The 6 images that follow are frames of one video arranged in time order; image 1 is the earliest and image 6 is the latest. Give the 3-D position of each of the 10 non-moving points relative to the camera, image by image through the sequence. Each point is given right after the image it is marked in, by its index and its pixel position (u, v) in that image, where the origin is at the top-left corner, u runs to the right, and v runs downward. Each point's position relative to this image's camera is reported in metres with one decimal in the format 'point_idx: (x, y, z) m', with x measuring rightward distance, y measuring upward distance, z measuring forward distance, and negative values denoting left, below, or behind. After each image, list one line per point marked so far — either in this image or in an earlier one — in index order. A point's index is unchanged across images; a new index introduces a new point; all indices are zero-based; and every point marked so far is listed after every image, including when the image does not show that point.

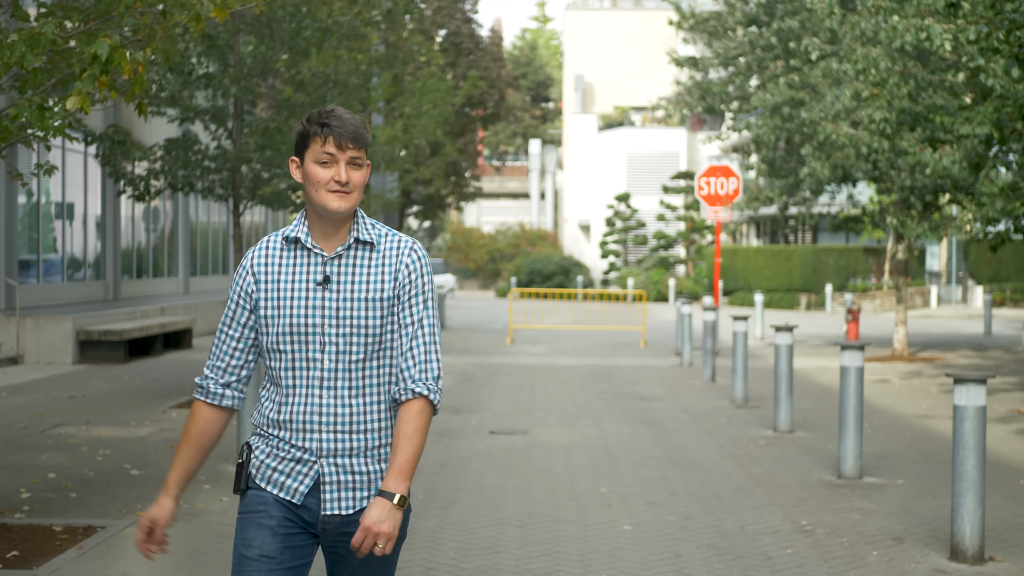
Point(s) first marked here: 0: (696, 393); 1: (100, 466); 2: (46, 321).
0: (+2.3, -1.3, +15.6) m
1: (-3.0, -1.3, +9.4) m
2: (-6.7, -0.5, +18.2) m
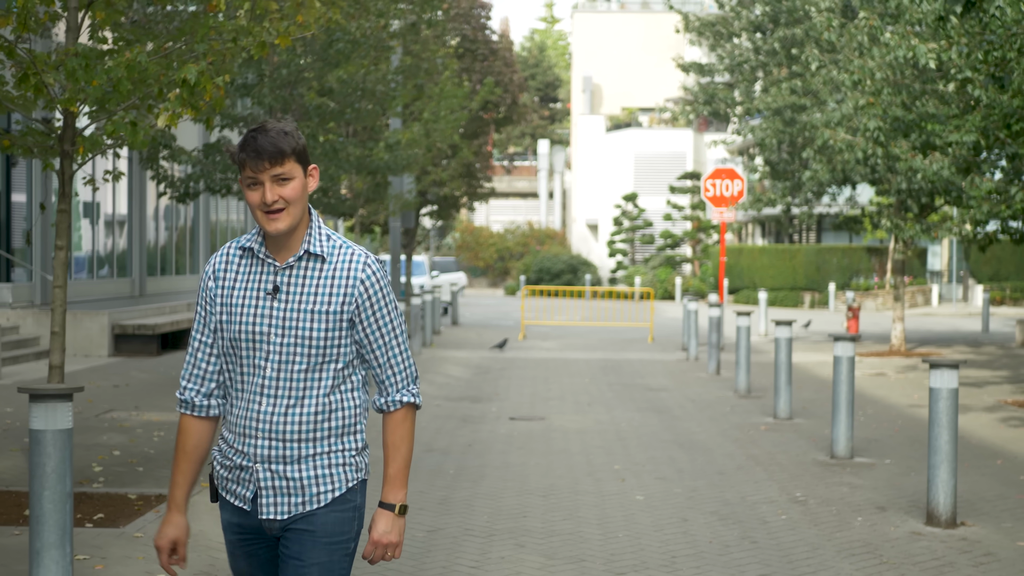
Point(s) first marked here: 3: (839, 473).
0: (+2.5, -1.3, +16.5) m
1: (-2.9, -1.3, +10.4) m
2: (-6.5, -0.4, +19.2) m
3: (+2.5, -1.4, +9.6) m
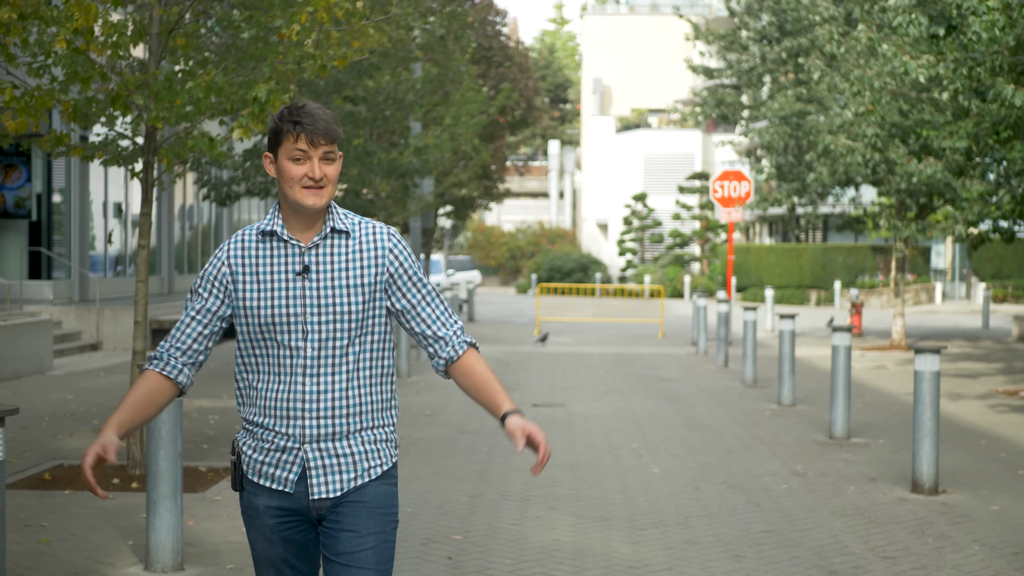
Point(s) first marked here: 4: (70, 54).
0: (+2.7, -1.2, +17.5) m
1: (-2.6, -1.2, +11.4) m
2: (-6.2, -0.4, +20.2) m
3: (+2.7, -1.3, +10.6) m
4: (-2.8, +1.5, +8.1) m
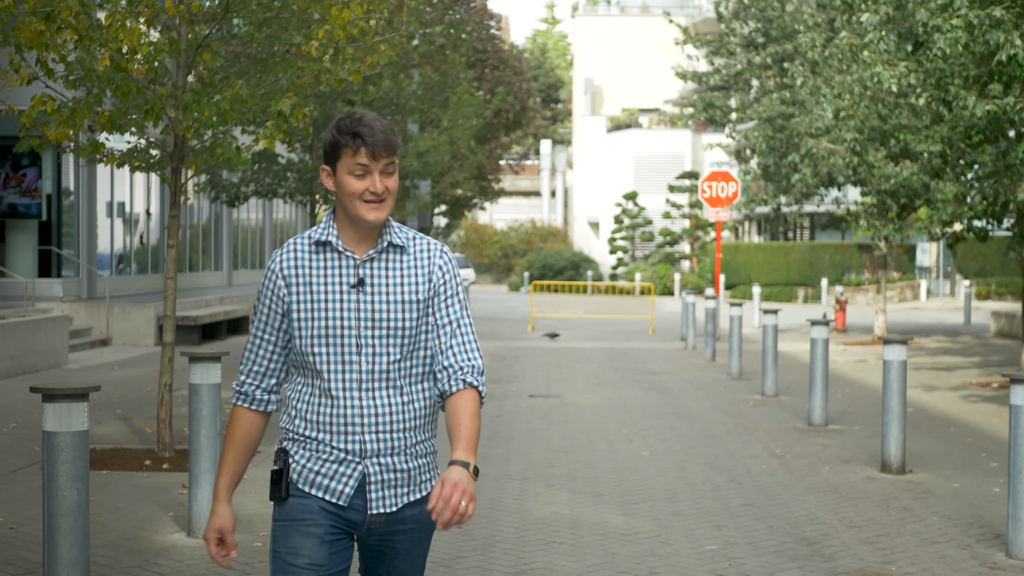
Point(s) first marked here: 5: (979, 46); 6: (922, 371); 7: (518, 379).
0: (+2.7, -1.2, +18.3) m
1: (-2.6, -1.2, +12.1) m
2: (-6.2, -0.3, +20.9) m
3: (+2.7, -1.3, +11.4) m
4: (-2.7, +1.5, +8.8) m
5: (+4.0, +2.1, +10.9) m
6: (+5.8, -1.2, +18.0) m
7: (+0.1, -1.2, +16.7) m
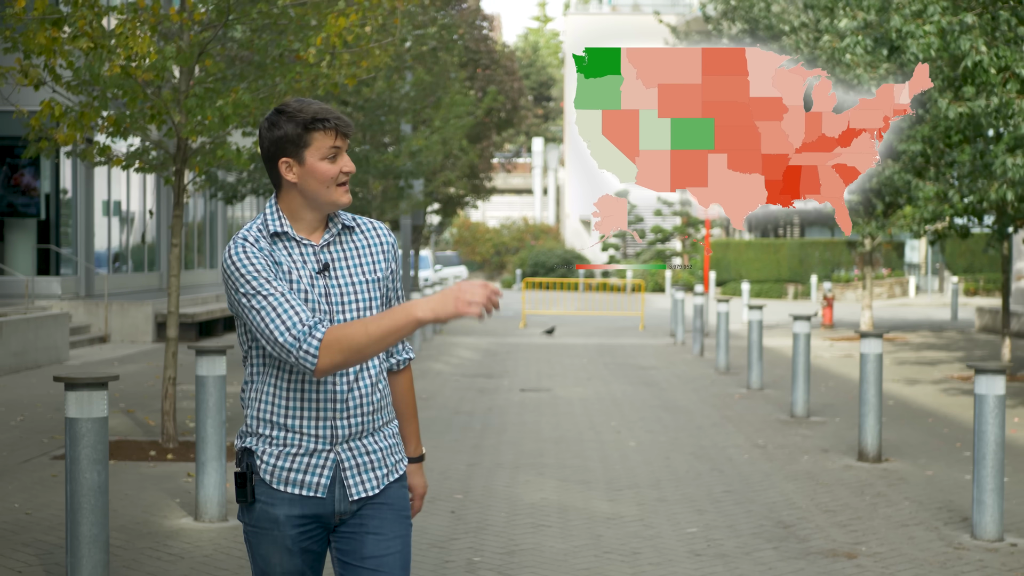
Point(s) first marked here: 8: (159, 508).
0: (+2.6, -1.1, +18.7) m
1: (-2.7, -1.2, +12.4) m
2: (-6.4, -0.3, +21.2) m
3: (+2.6, -1.3, +11.7) m
4: (-2.8, +1.5, +9.1) m
5: (+3.9, +2.1, +11.3) m
6: (+5.7, -1.1, +18.4) m
7: (0.0, -1.1, +17.1) m
8: (-2.1, -1.3, +7.7) m
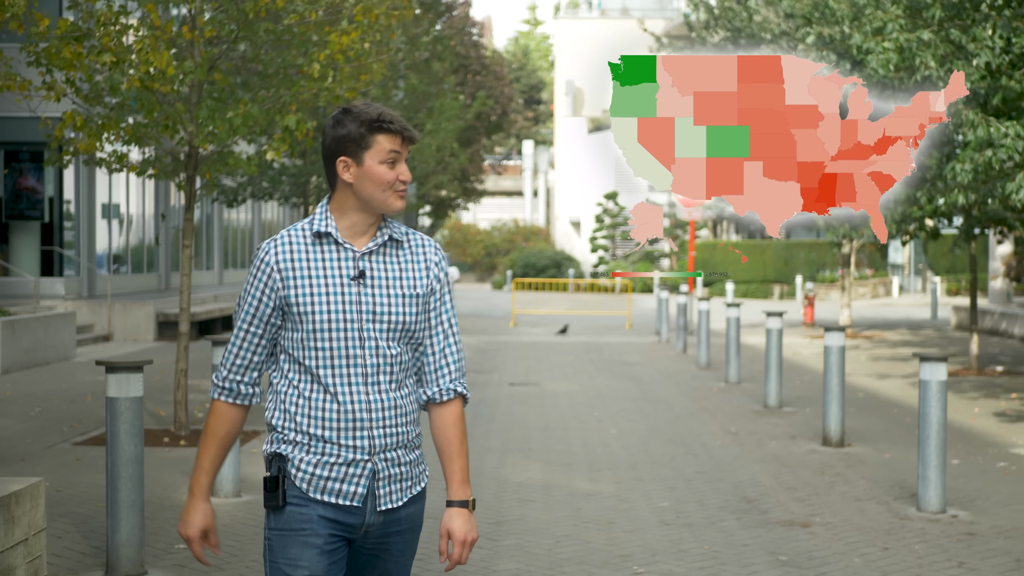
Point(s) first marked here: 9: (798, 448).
0: (+2.4, -1.1, +19.4) m
1: (-2.8, -1.2, +13.2) m
2: (-6.6, -0.3, +21.9) m
3: (+2.5, -1.3, +12.5) m
4: (-2.9, +1.5, +9.8) m
5: (+3.8, +2.1, +12.0) m
6: (+5.5, -1.1, +19.1) m
7: (-0.2, -1.1, +17.8) m
8: (-2.2, -1.3, +8.4) m
9: (+2.4, -1.3, +10.5) m
